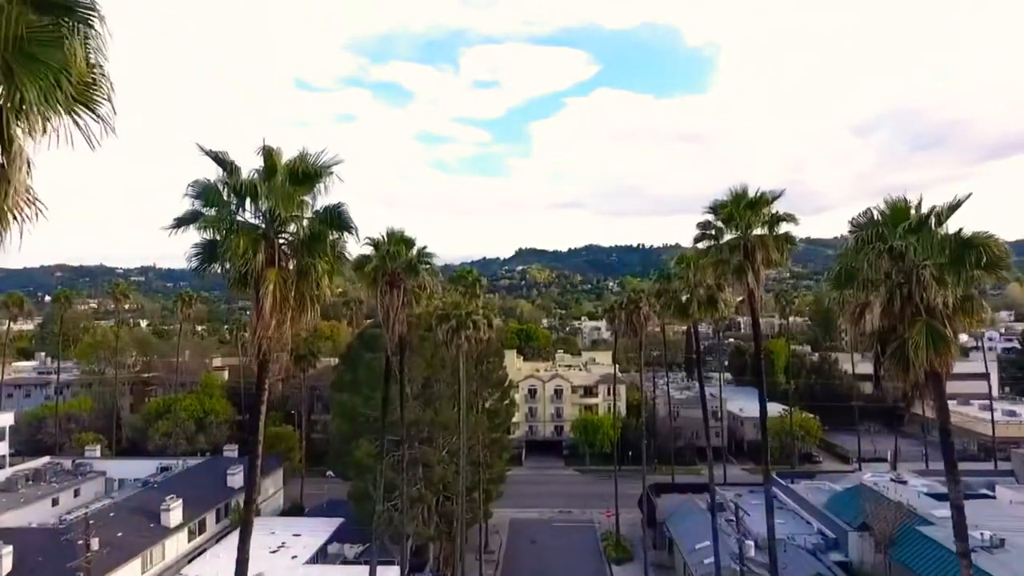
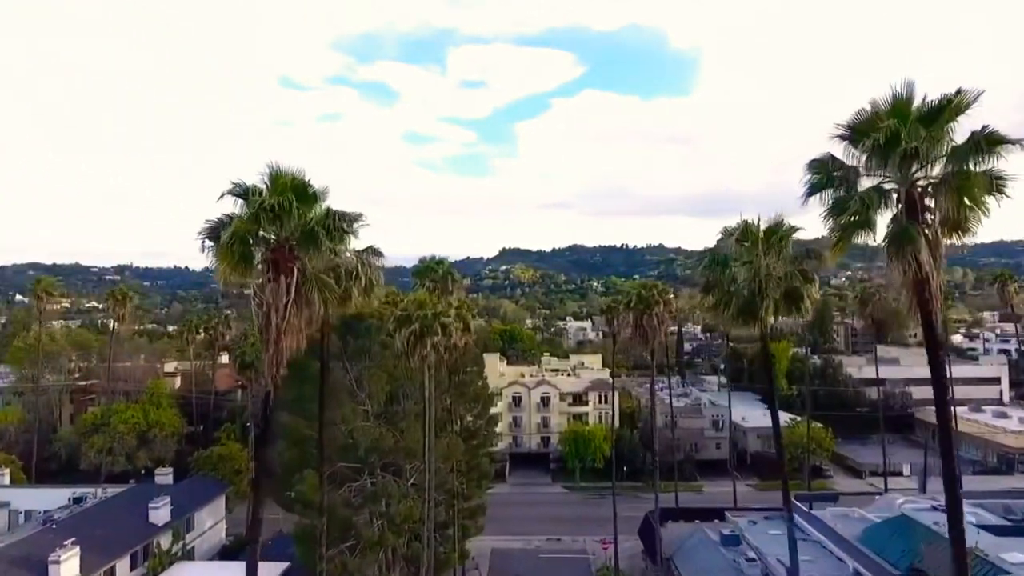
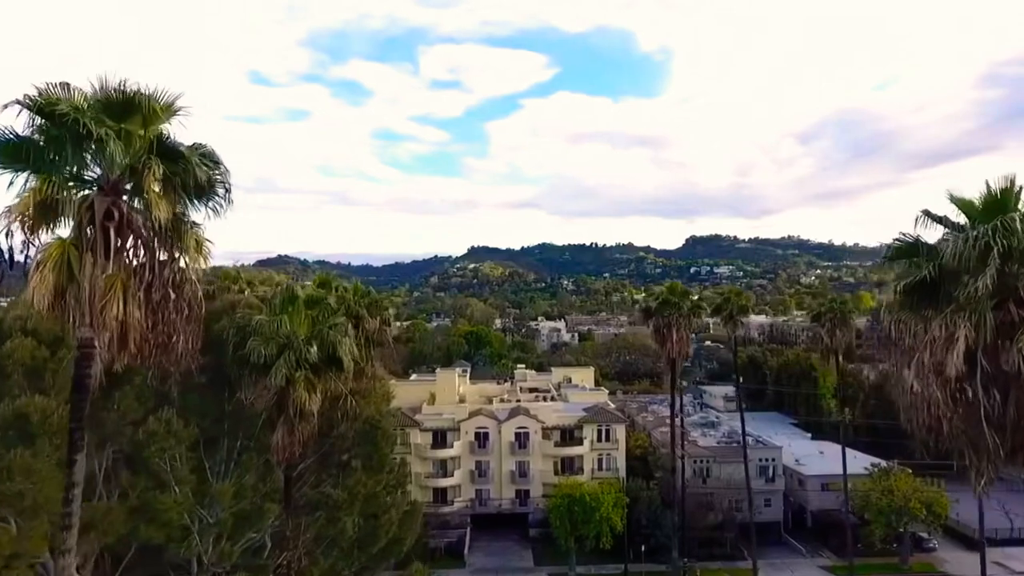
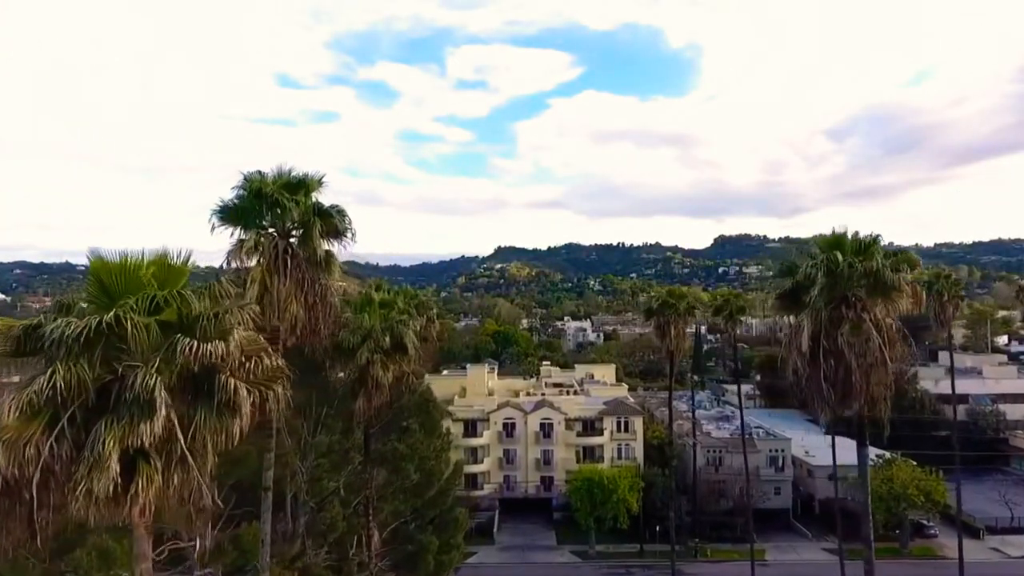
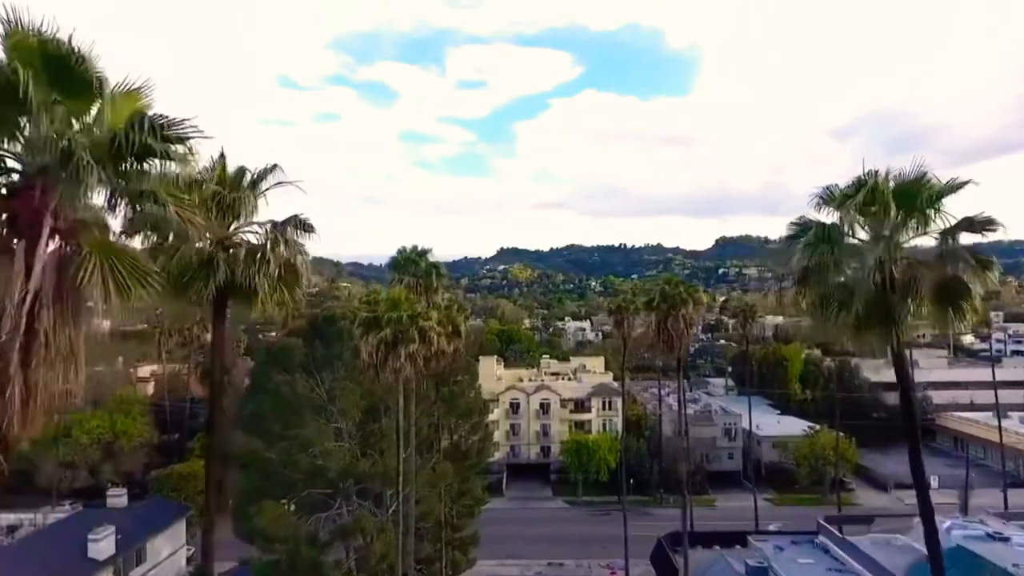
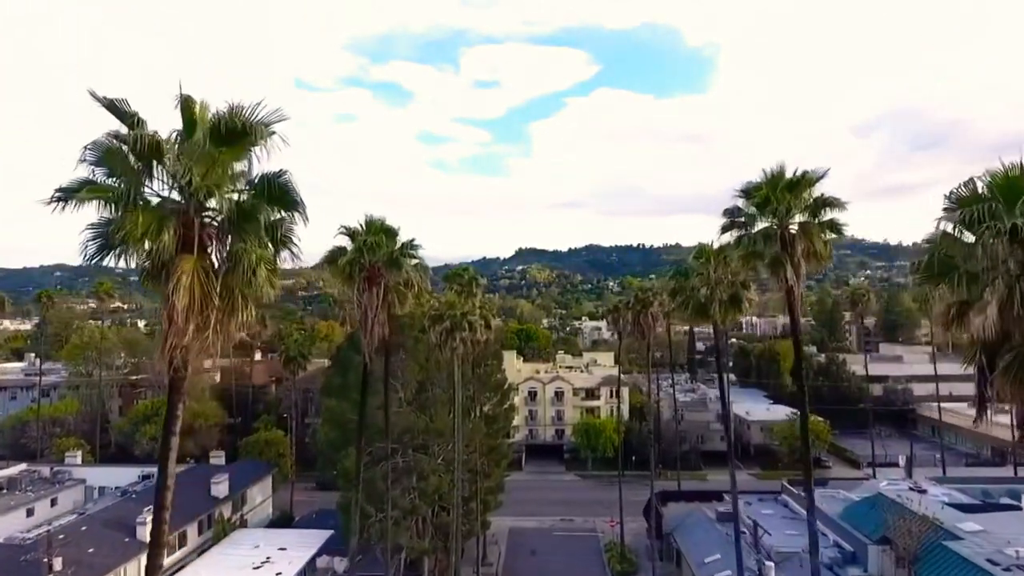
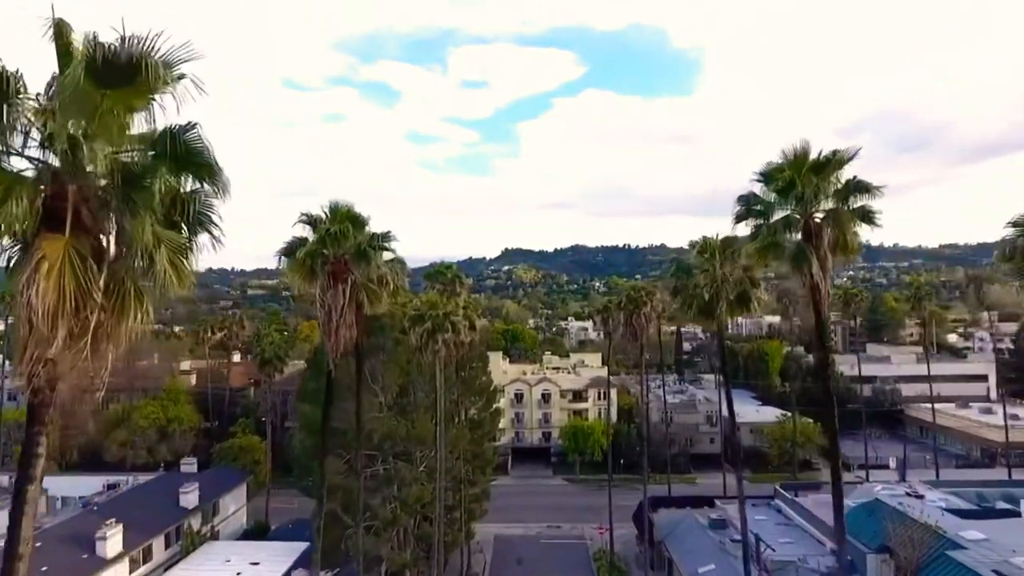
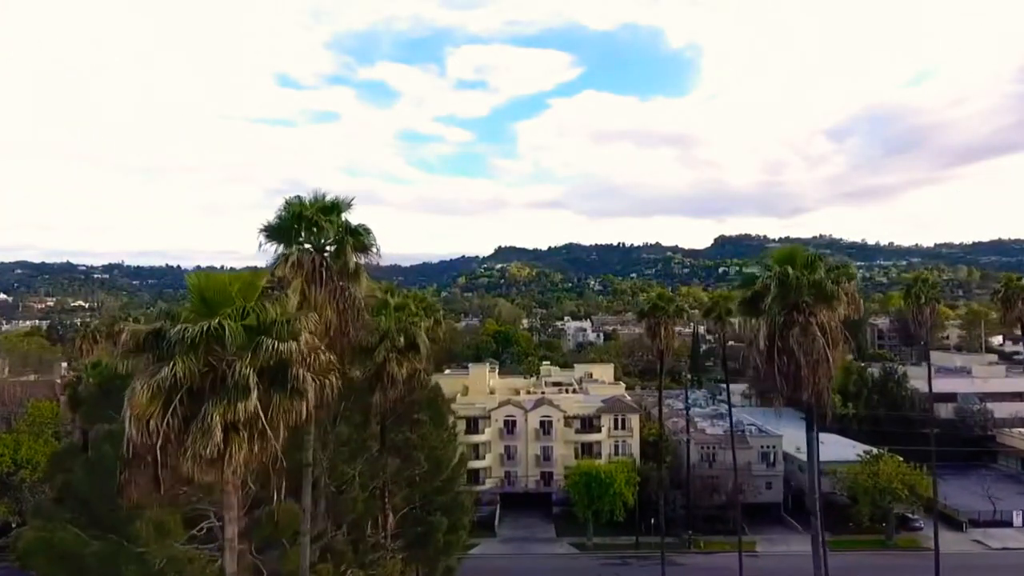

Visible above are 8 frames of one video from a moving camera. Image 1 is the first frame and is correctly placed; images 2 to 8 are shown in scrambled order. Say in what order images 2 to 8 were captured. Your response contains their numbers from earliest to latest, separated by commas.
6, 7, 2, 5, 8, 4, 3
